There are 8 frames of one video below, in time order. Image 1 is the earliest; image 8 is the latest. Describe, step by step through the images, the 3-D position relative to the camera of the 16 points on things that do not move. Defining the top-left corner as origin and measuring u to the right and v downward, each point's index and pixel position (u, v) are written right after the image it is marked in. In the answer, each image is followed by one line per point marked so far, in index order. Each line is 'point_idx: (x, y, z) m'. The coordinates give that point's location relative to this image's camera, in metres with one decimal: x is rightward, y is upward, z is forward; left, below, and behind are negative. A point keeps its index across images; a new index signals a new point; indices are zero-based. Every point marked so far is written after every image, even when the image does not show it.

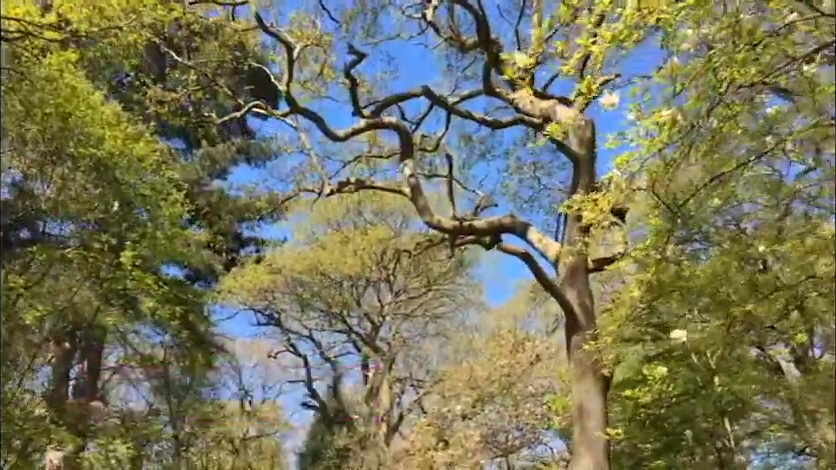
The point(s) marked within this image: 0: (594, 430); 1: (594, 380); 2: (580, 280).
0: (+1.8, -2.0, +7.1) m
1: (+1.9, -1.5, +7.3) m
2: (+1.8, -0.5, +7.7) m
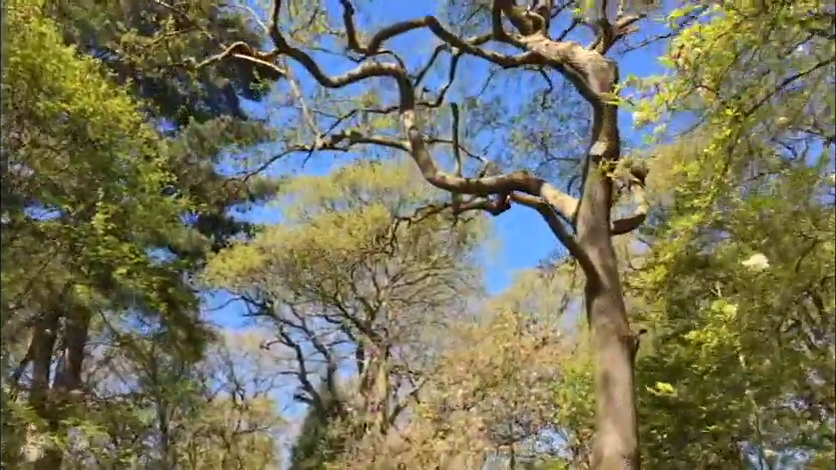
0: (+1.9, -1.5, +6.3) m
1: (+1.9, -1.1, +6.5) m
2: (+1.9, 0.0, +6.9) m
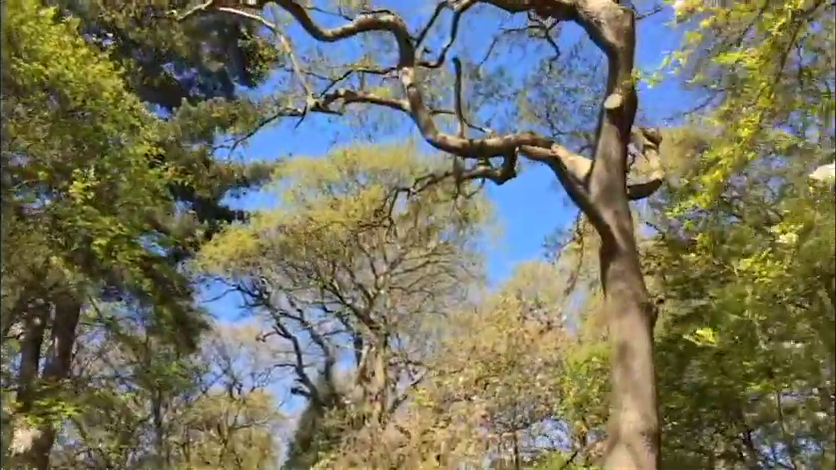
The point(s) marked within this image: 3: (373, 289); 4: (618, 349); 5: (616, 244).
0: (+1.9, -1.2, +5.8) m
1: (+1.9, -0.7, +5.9) m
2: (+1.9, +0.4, +6.3) m
3: (-1.2, -1.4, +18.1) m
4: (+1.7, -1.0, +5.9) m
5: (+1.8, -0.1, +6.1) m
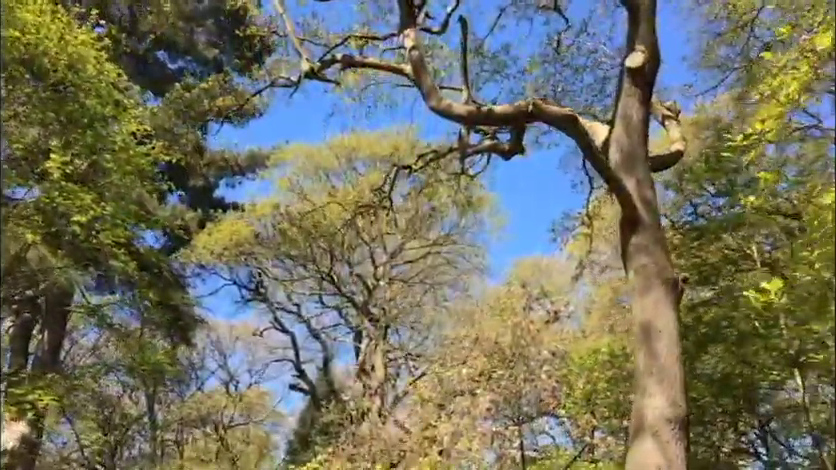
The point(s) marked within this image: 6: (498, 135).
0: (+1.9, -0.9, +5.2) m
1: (+2.0, -0.4, +5.4) m
2: (+1.9, +0.6, +5.8) m
3: (-1.2, -1.2, +17.5) m
4: (+1.8, -0.7, +5.4) m
5: (+1.8, +0.2, +5.6) m
6: (+1.0, +1.2, +8.3) m
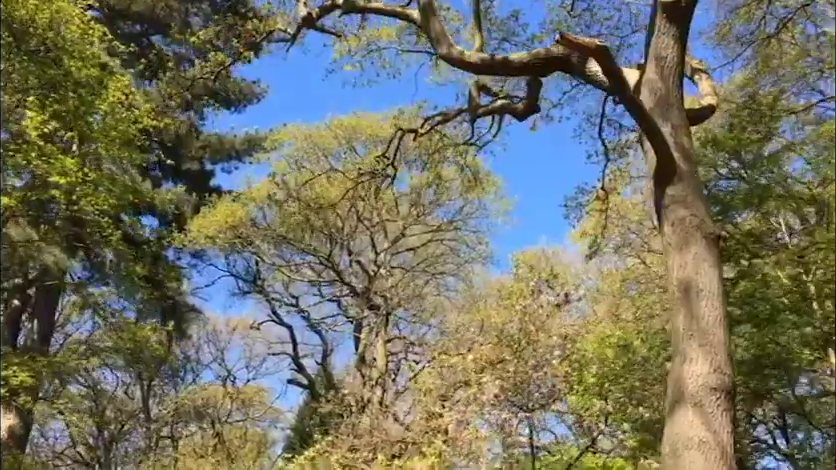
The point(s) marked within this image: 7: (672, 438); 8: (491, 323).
0: (+2.0, -0.6, +4.6) m
1: (+2.0, -0.1, +4.8) m
2: (+2.0, +1.0, +5.2) m
3: (-1.1, -0.8, +17.0) m
4: (+1.9, -0.4, +4.8) m
5: (+1.9, +0.5, +5.0) m
6: (+1.0, +1.6, +7.7) m
7: (+1.7, -1.4, +4.6) m
8: (+1.3, -1.6, +12.5) m
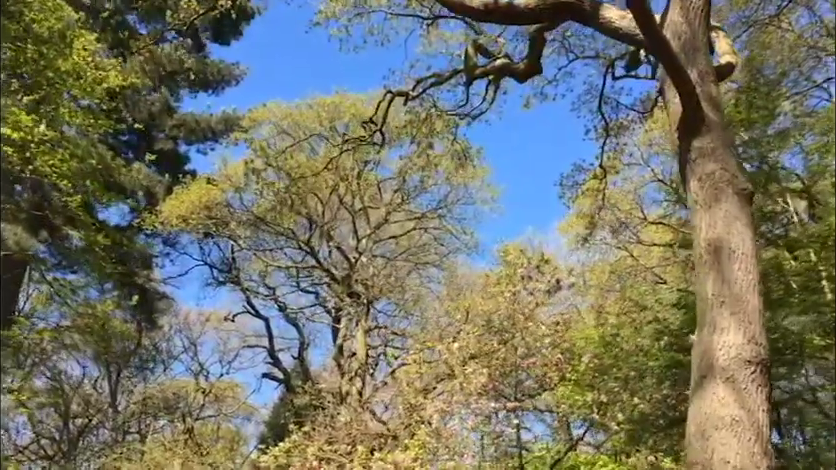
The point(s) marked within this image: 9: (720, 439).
0: (+2.0, -0.3, +4.1) m
1: (+2.0, +0.2, +4.3) m
2: (+1.9, +1.3, +4.7) m
3: (-1.5, -0.5, +16.3) m
4: (+1.8, -0.1, +4.3) m
5: (+1.9, +0.8, +4.5) m
6: (+1.0, +1.9, +7.2) m
7: (+1.7, -1.1, +4.0) m
8: (+1.0, -1.3, +11.9) m
9: (+1.7, -1.2, +3.9) m
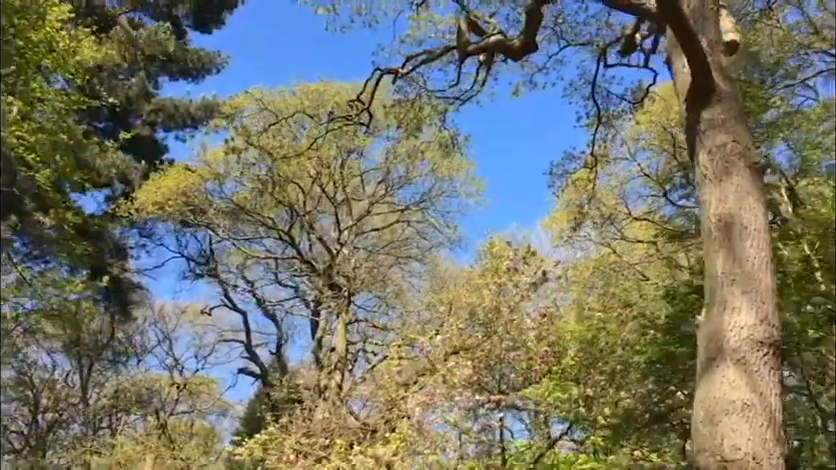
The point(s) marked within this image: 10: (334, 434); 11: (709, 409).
0: (+1.9, -0.1, +3.9) m
1: (+2.0, +0.3, +4.1) m
2: (+1.9, +1.4, +4.5) m
3: (-1.9, -0.3, +16.0) m
4: (+1.8, 0.0, +4.1) m
5: (+1.8, +1.0, +4.3) m
6: (+0.9, +2.0, +6.9) m
7: (+1.6, -0.9, +3.8) m
8: (+0.7, -1.2, +11.7) m
9: (+1.7, -1.0, +3.7) m
10: (-1.4, -3.3, +11.3) m
11: (+1.6, -1.0, +3.8) m
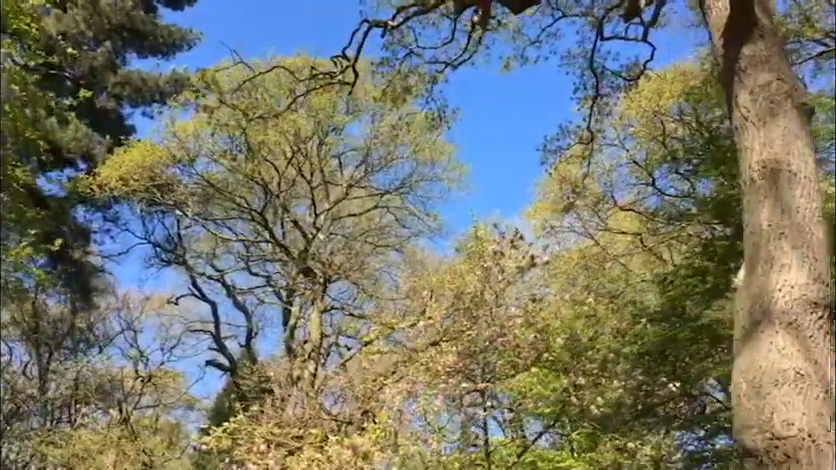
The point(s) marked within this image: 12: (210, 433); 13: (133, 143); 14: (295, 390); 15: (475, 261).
0: (+1.9, +0.1, +3.4) m
1: (+2.0, +0.6, +3.6) m
2: (+1.9, +1.7, +4.0) m
3: (-2.4, +0.1, +15.3) m
4: (+1.8, +0.3, +3.6) m
5: (+1.9, +1.2, +3.8) m
6: (+0.8, +2.3, +6.4) m
7: (+1.6, -0.7, +3.3) m
8: (+0.4, -0.9, +11.1) m
9: (+1.7, -0.8, +3.2) m
10: (-1.7, -3.0, +10.6) m
11: (+1.6, -0.7, +3.3) m
12: (-3.4, -3.2, +11.1) m
13: (-5.9, +1.8, +14.3) m
14: (-2.2, -2.7, +12.0) m
15: (+0.9, -0.4, +11.0) m
